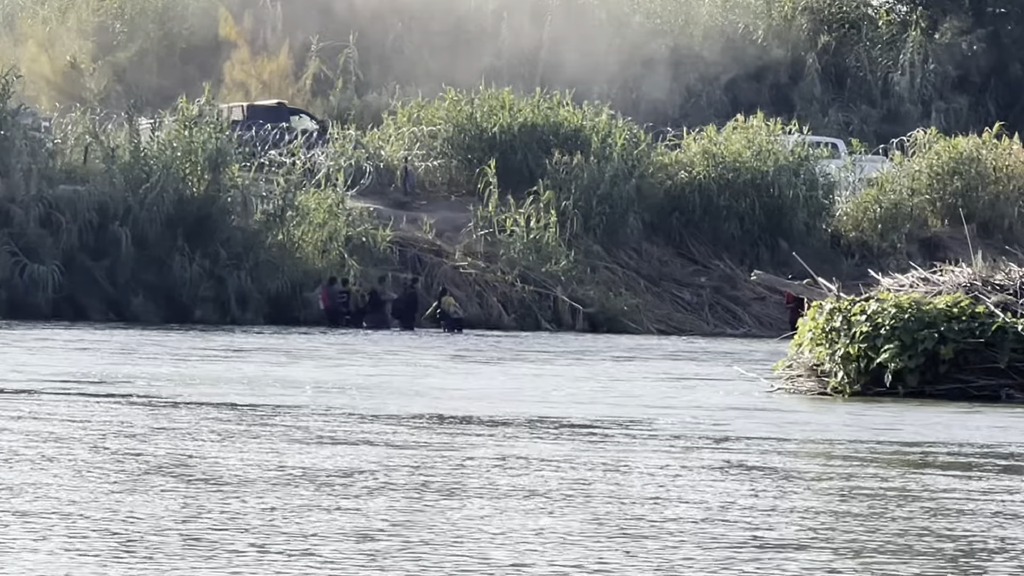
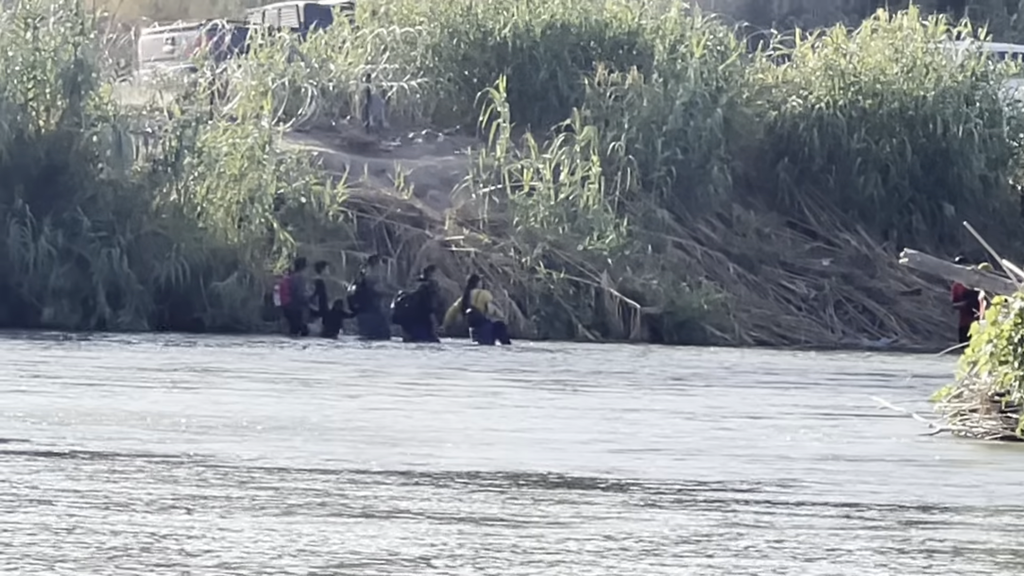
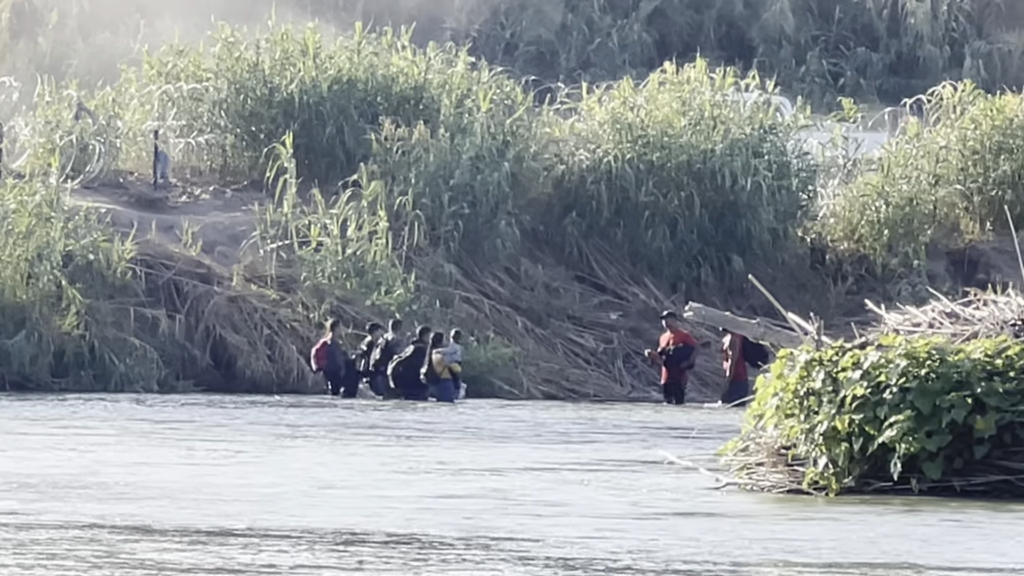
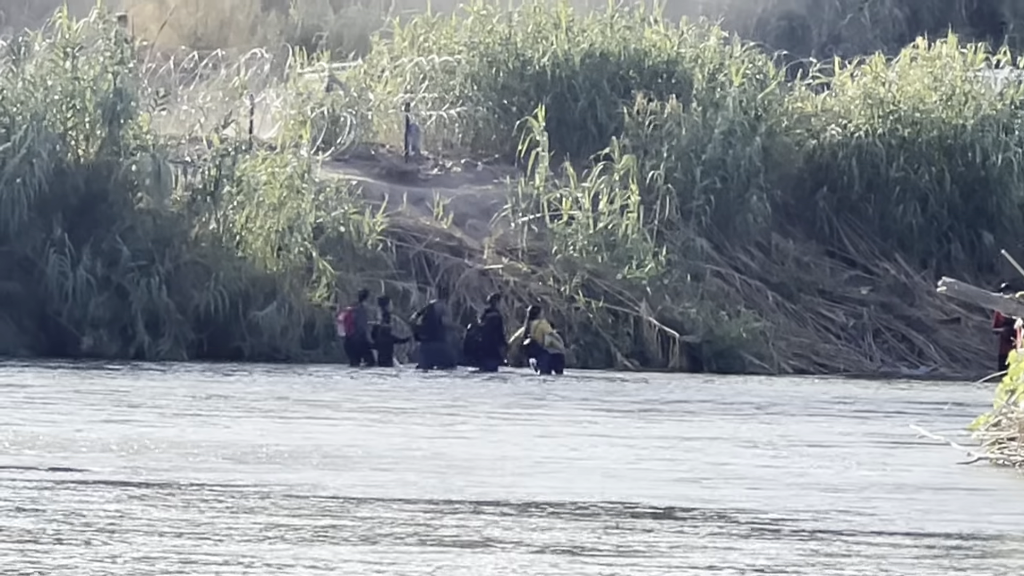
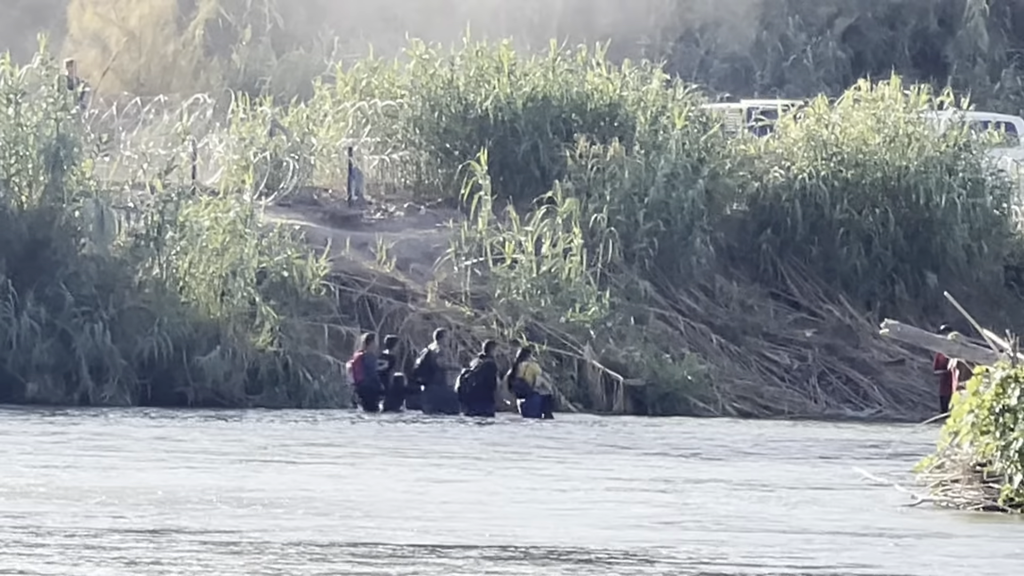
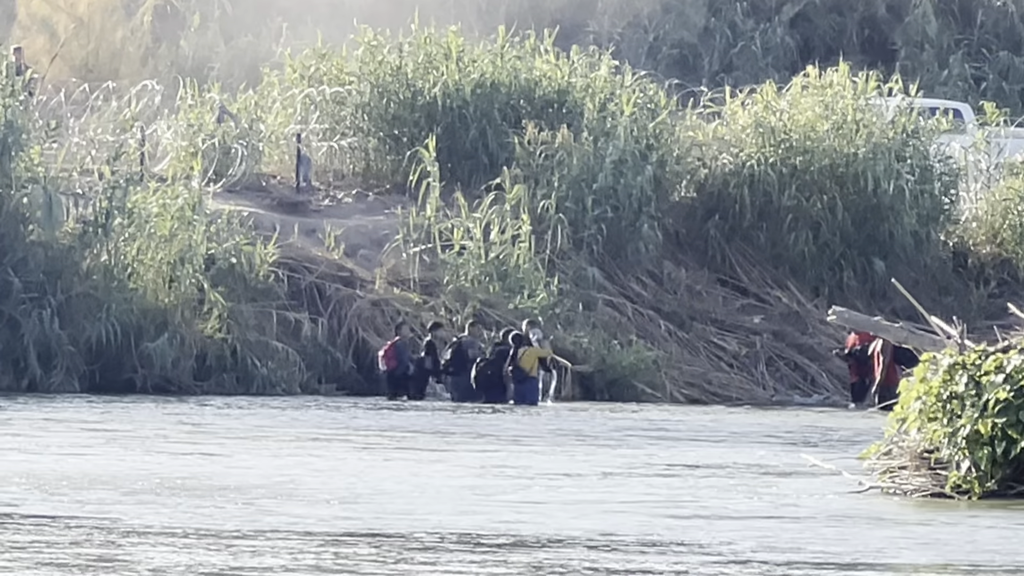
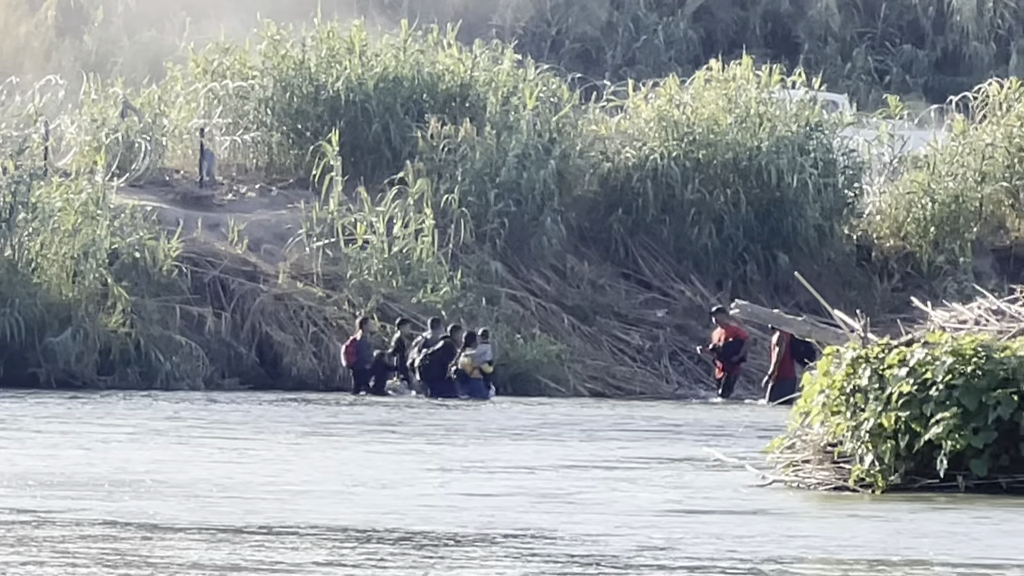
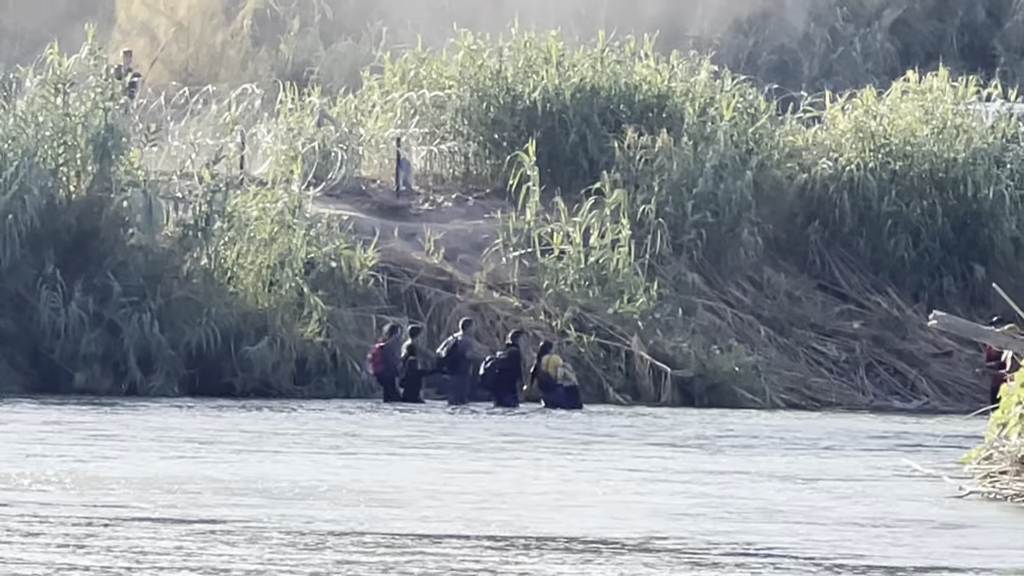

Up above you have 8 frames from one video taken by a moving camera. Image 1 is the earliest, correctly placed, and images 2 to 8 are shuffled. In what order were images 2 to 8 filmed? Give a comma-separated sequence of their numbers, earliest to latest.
2, 4, 8, 5, 6, 7, 3
